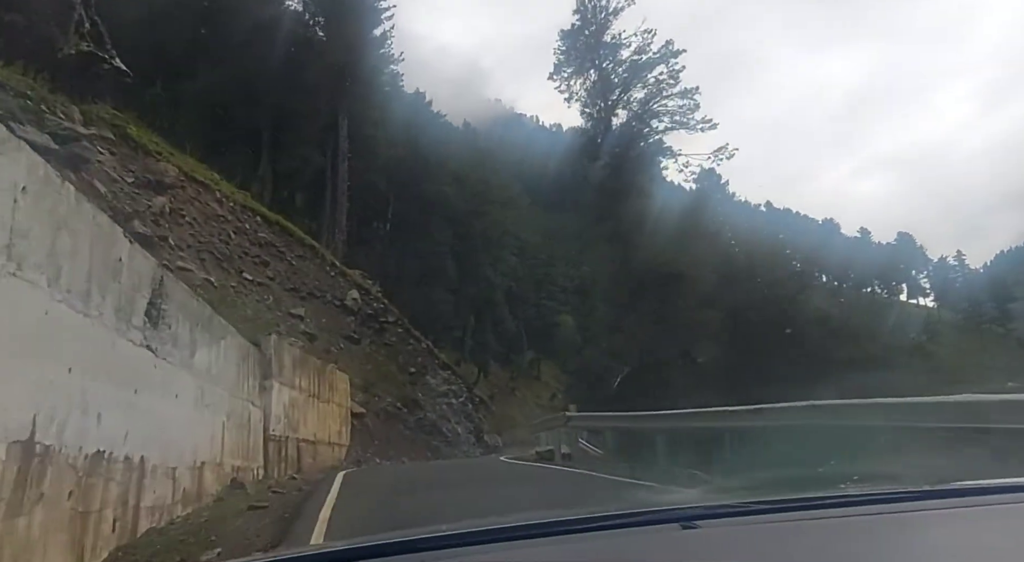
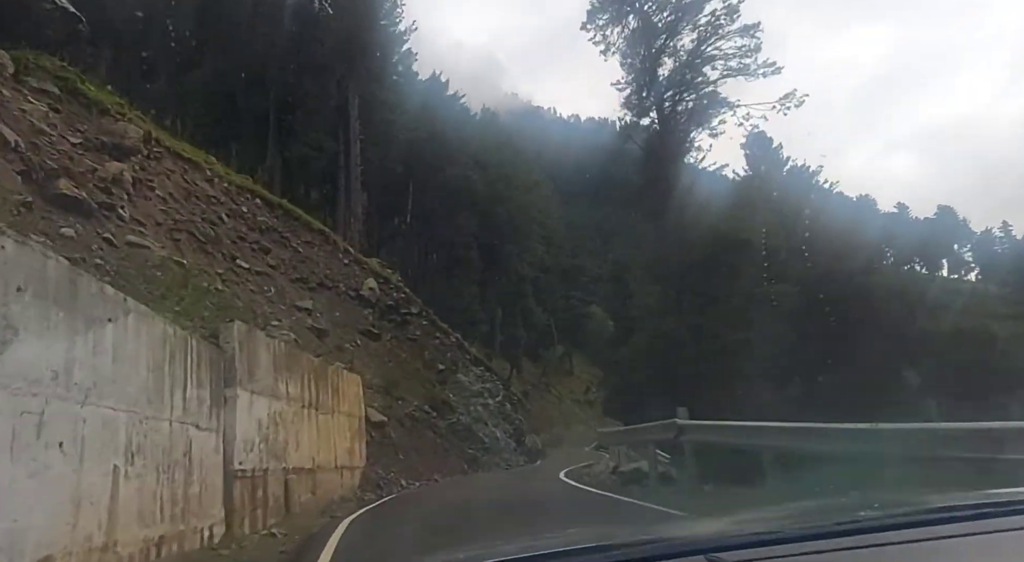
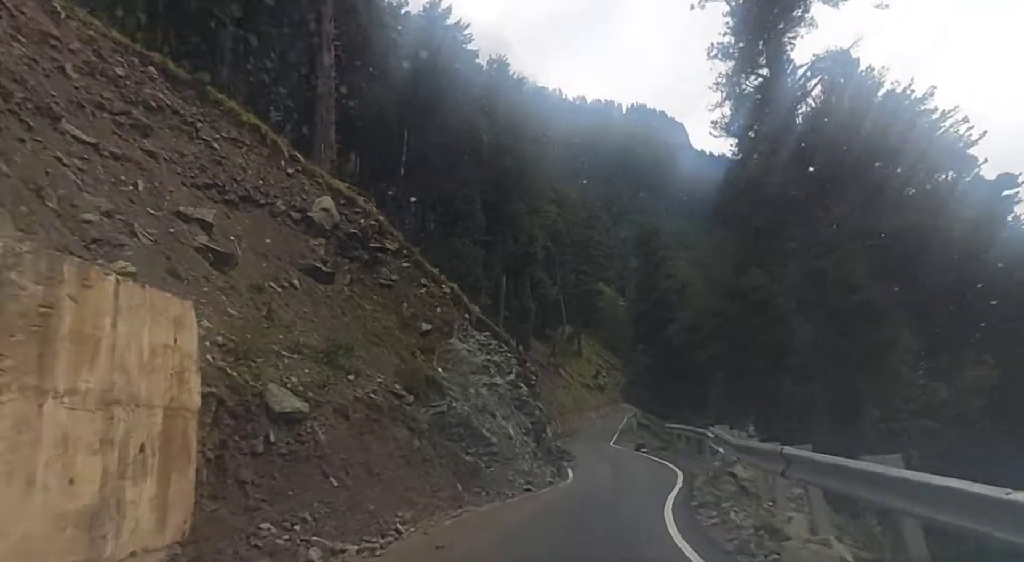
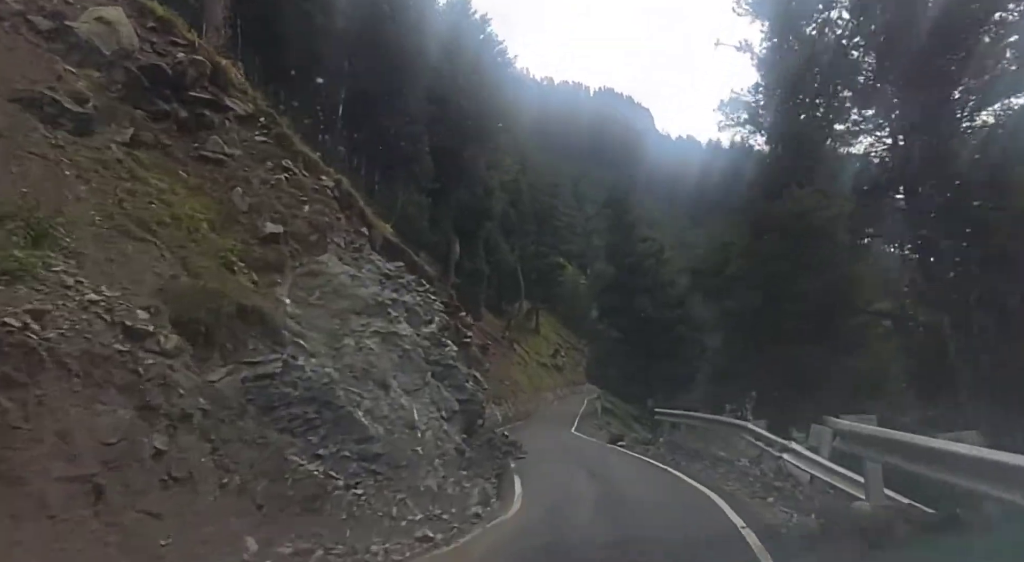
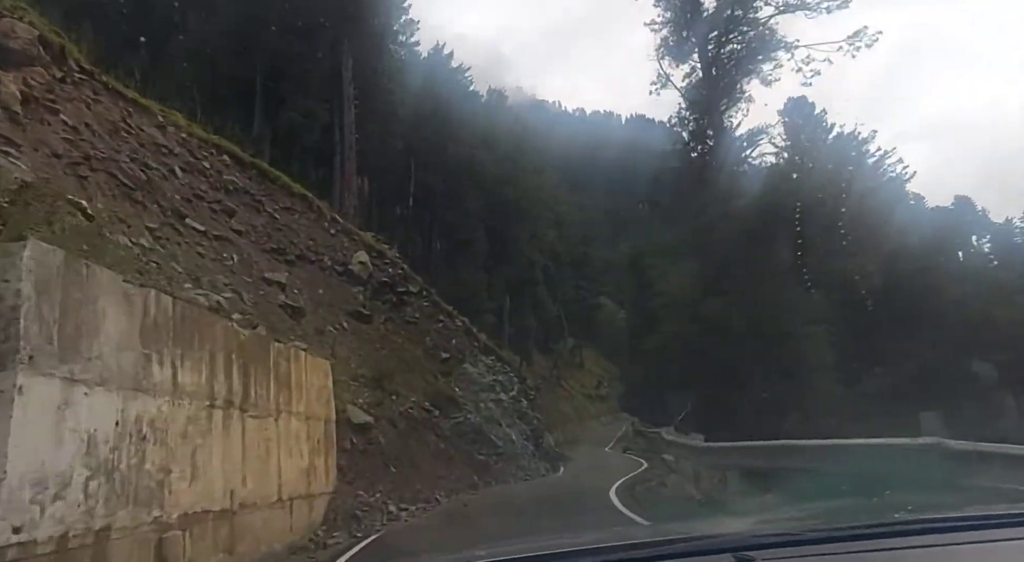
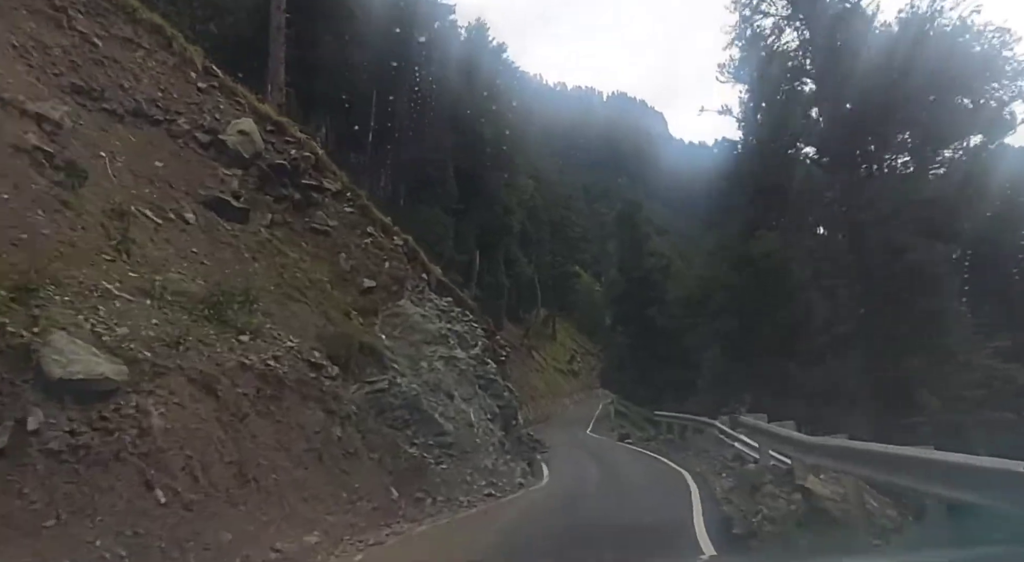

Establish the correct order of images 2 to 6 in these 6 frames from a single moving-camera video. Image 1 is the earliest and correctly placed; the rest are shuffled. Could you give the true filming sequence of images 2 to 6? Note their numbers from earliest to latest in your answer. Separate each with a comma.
2, 5, 3, 6, 4
